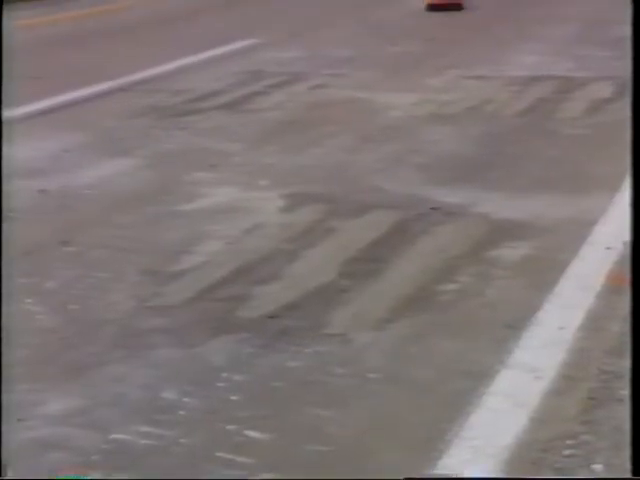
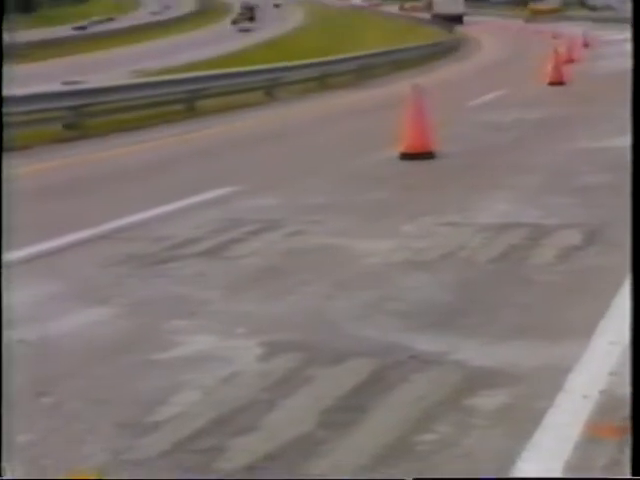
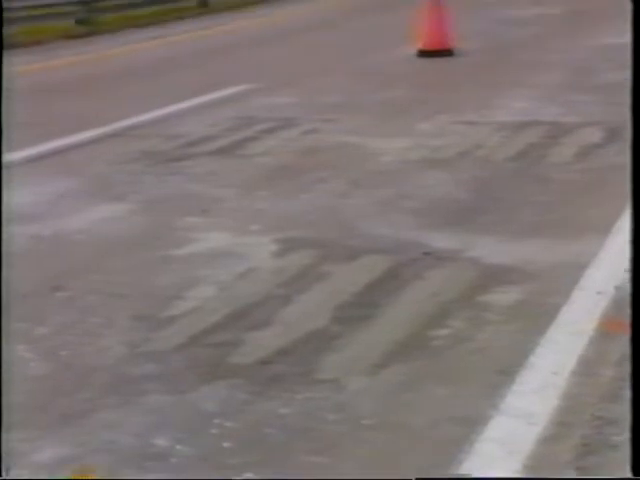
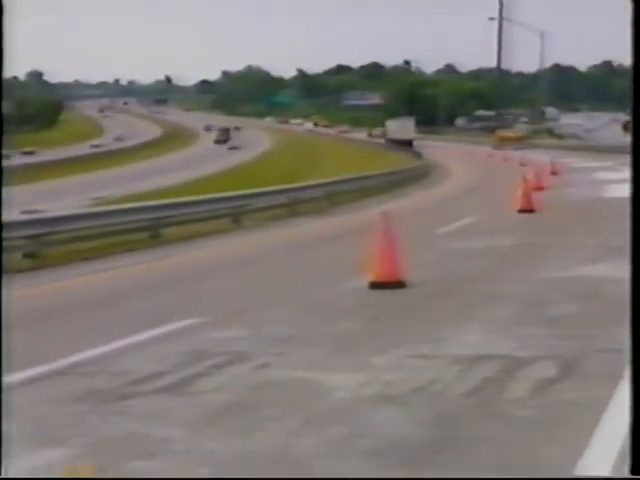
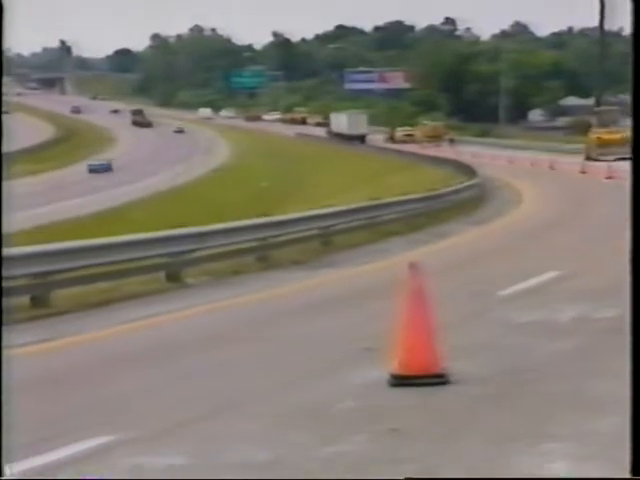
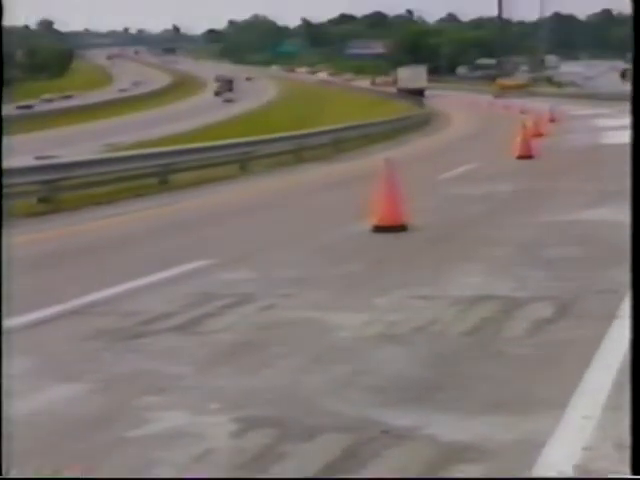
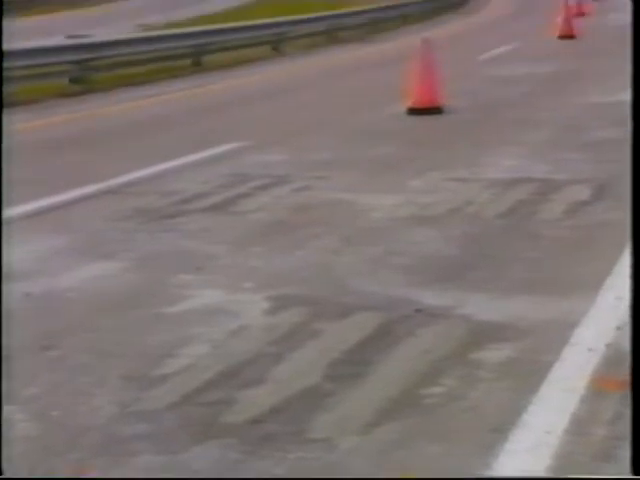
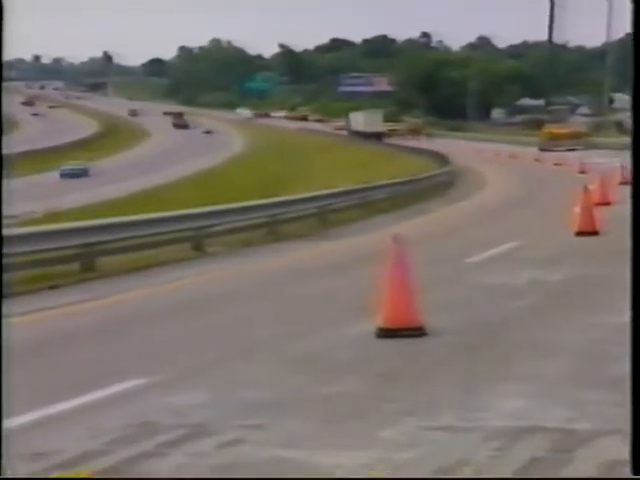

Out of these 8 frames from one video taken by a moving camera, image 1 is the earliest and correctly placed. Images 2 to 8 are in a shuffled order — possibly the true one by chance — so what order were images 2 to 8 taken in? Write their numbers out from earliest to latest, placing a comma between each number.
3, 7, 2, 6, 4, 8, 5
